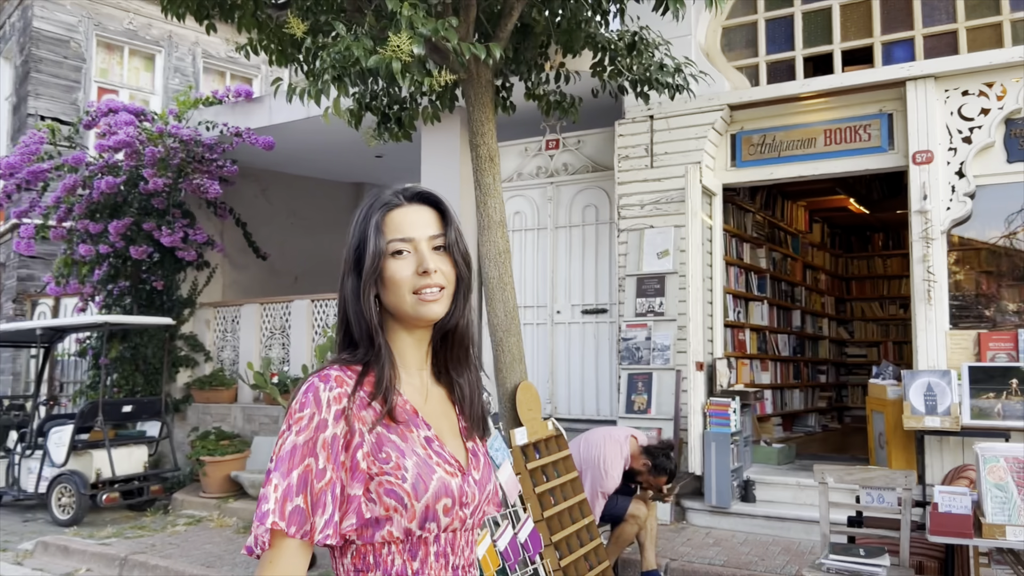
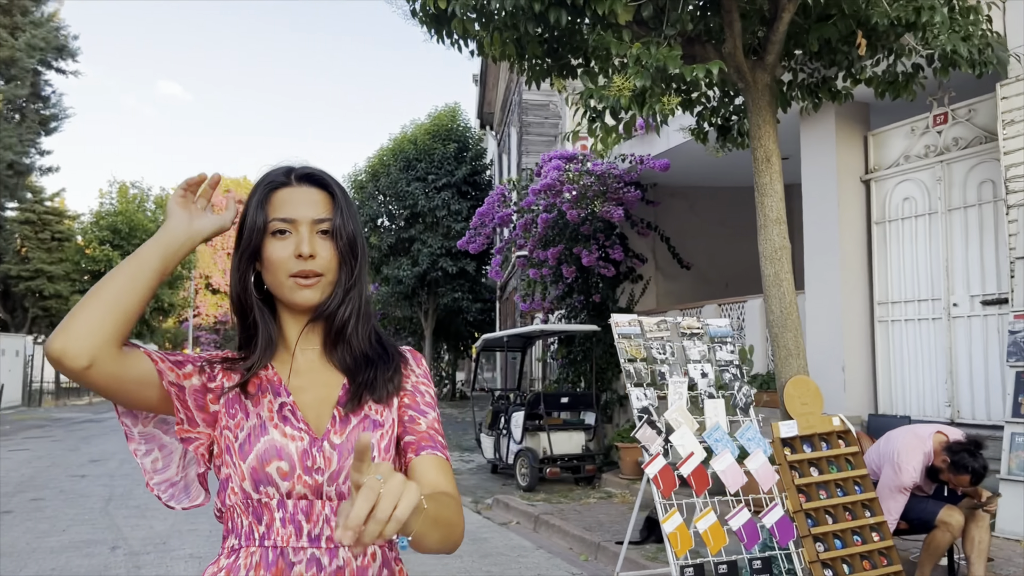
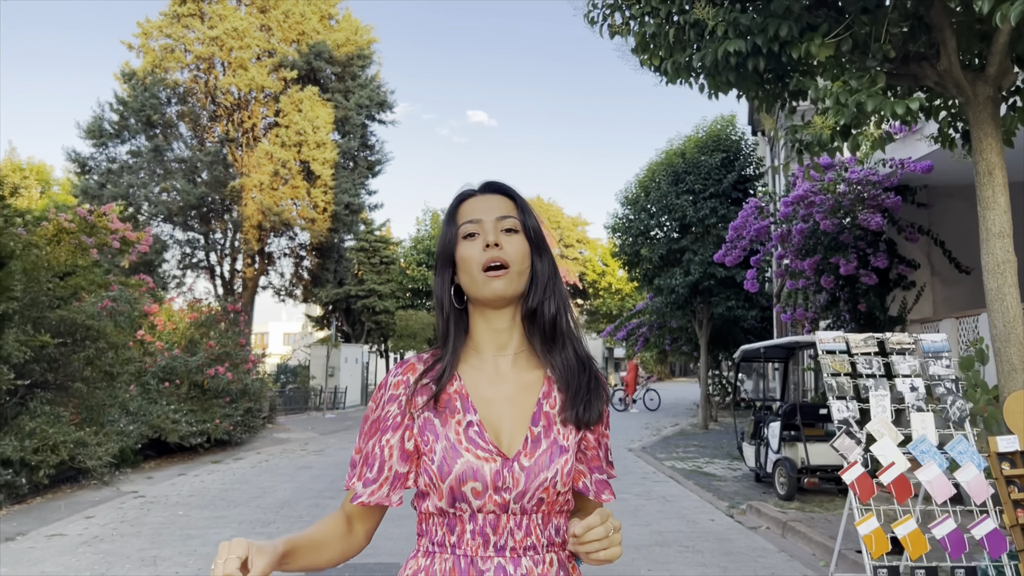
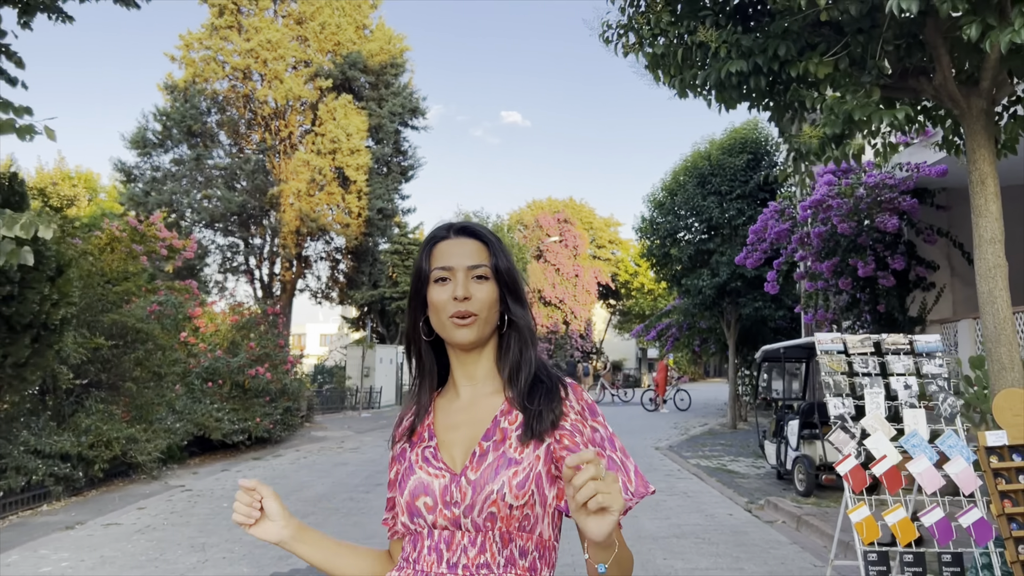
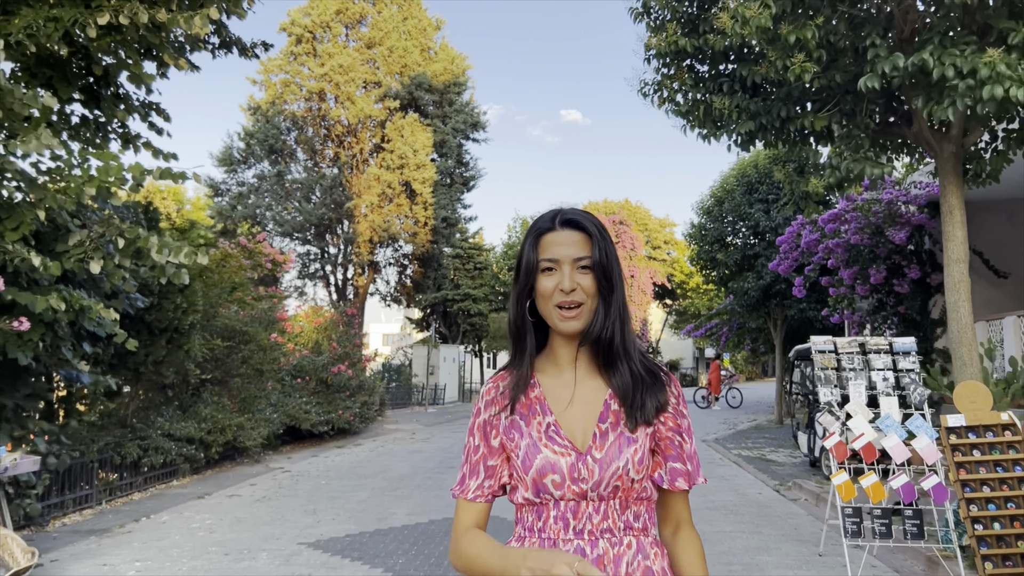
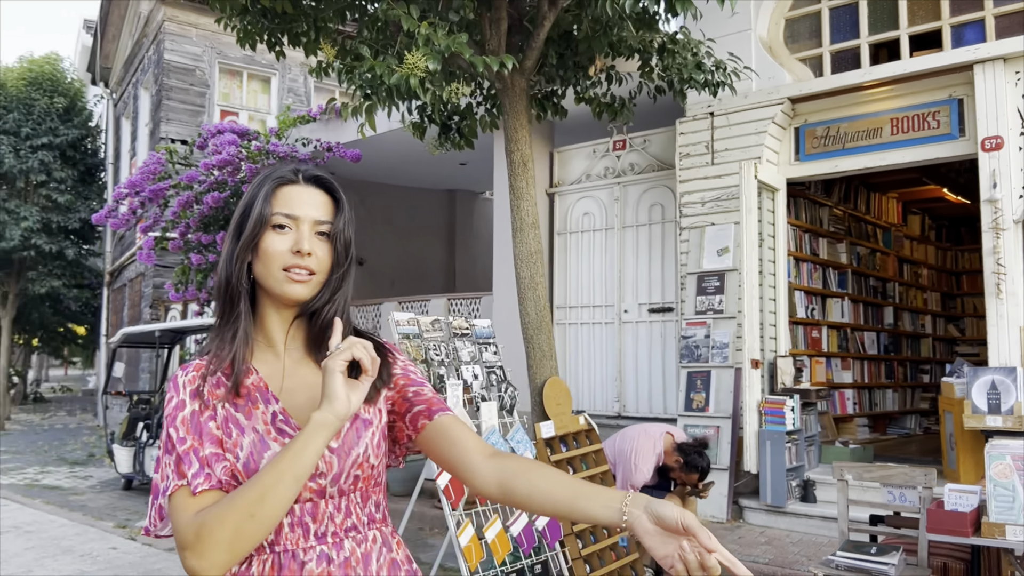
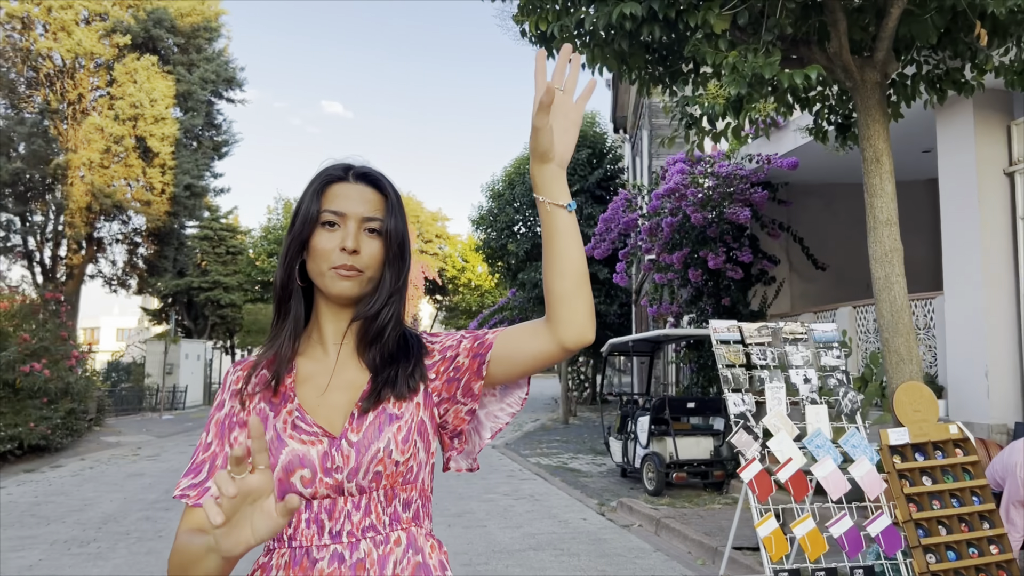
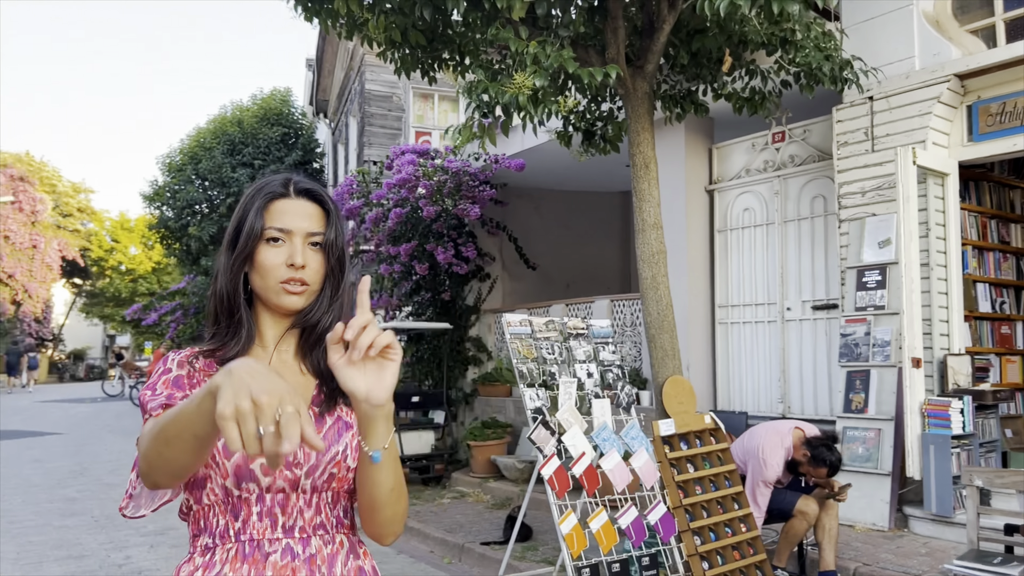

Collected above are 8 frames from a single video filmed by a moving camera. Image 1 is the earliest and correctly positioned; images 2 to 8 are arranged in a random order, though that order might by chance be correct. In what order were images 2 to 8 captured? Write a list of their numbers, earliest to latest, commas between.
6, 8, 2, 7, 3, 4, 5
